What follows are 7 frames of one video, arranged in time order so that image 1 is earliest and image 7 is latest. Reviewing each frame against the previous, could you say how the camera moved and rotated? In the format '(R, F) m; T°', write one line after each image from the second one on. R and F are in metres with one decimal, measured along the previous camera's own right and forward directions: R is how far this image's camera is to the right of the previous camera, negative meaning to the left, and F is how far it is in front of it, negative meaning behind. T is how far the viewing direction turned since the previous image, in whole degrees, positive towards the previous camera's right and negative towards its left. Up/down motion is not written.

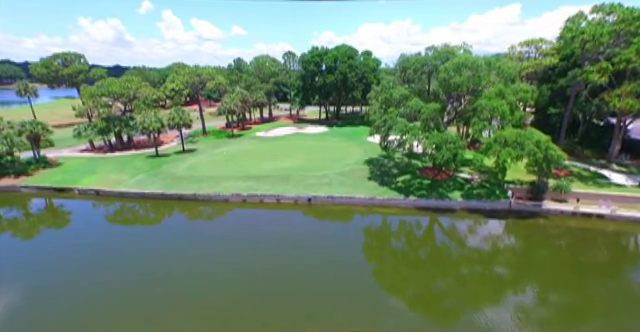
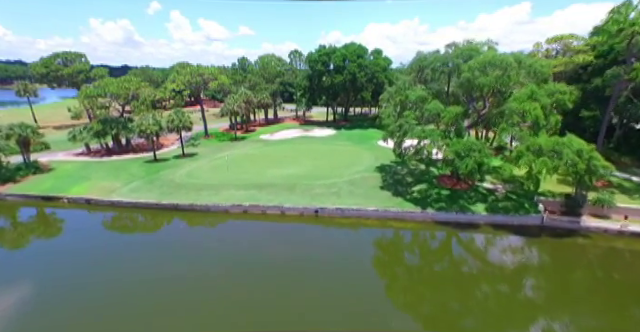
(-0.2, +2.0) m; -1°
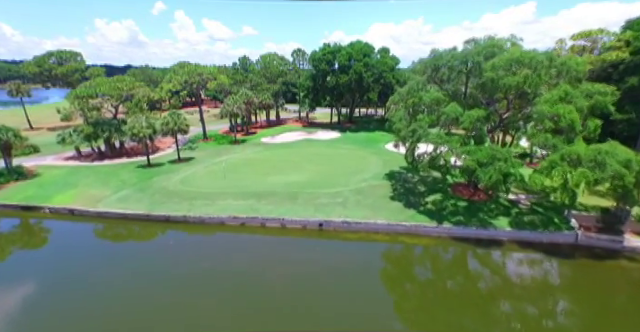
(-0.1, +1.9) m; -1°
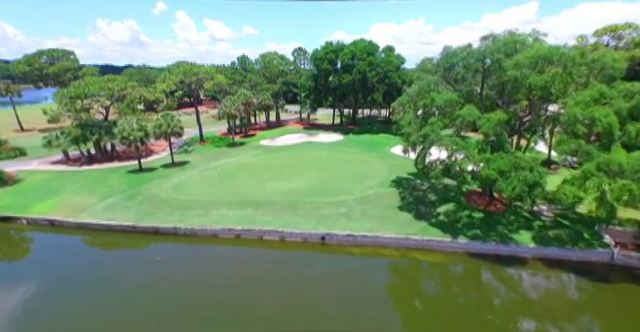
(-0.1, +1.6) m; 0°
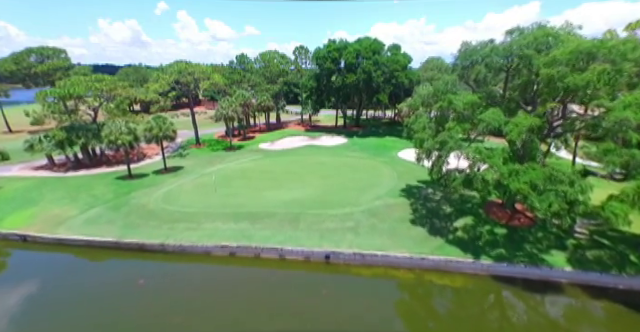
(-0.2, +1.9) m; 0°
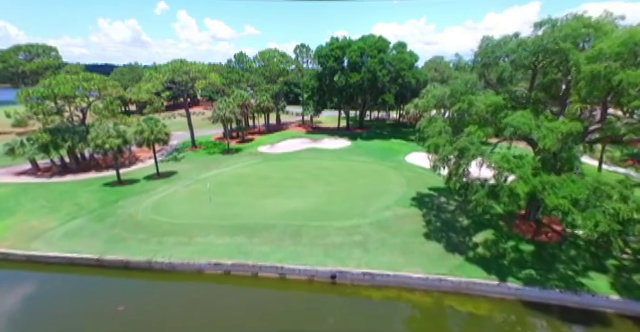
(-0.3, +1.6) m; 0°
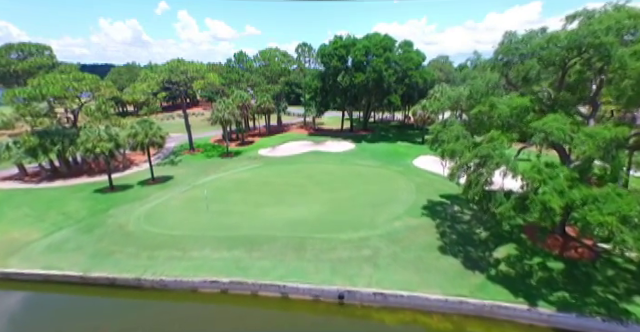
(-0.3, +1.3) m; 0°
